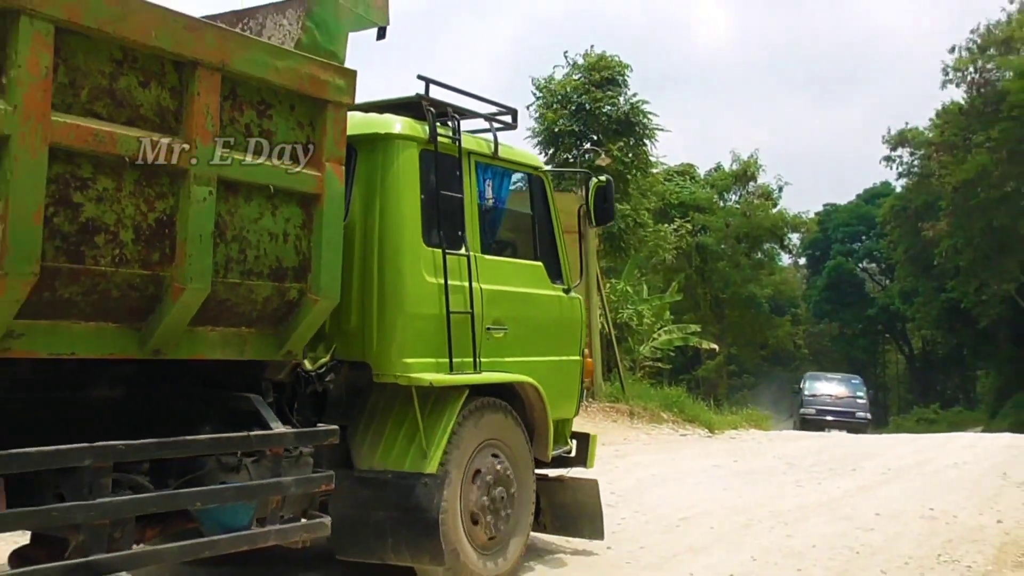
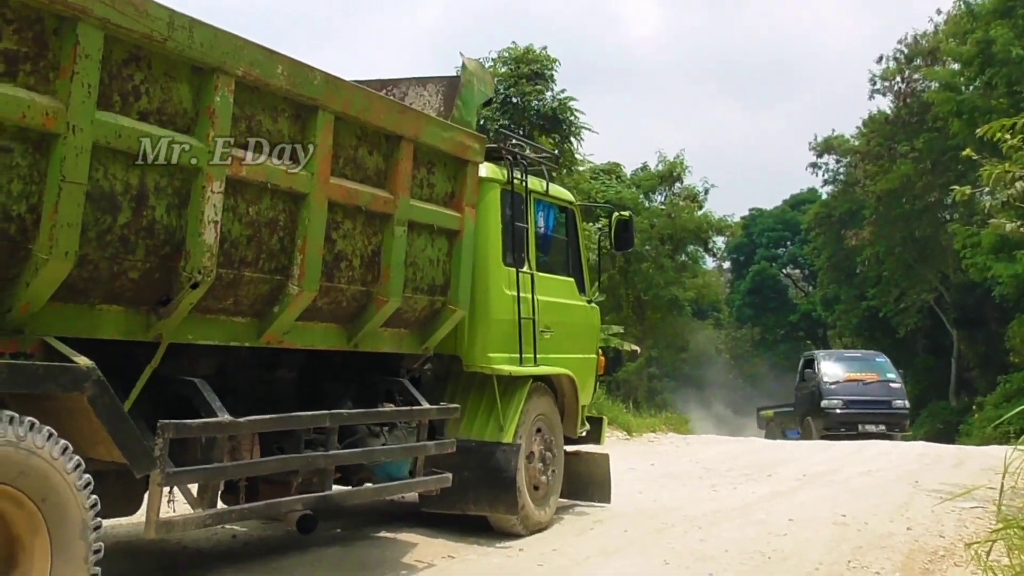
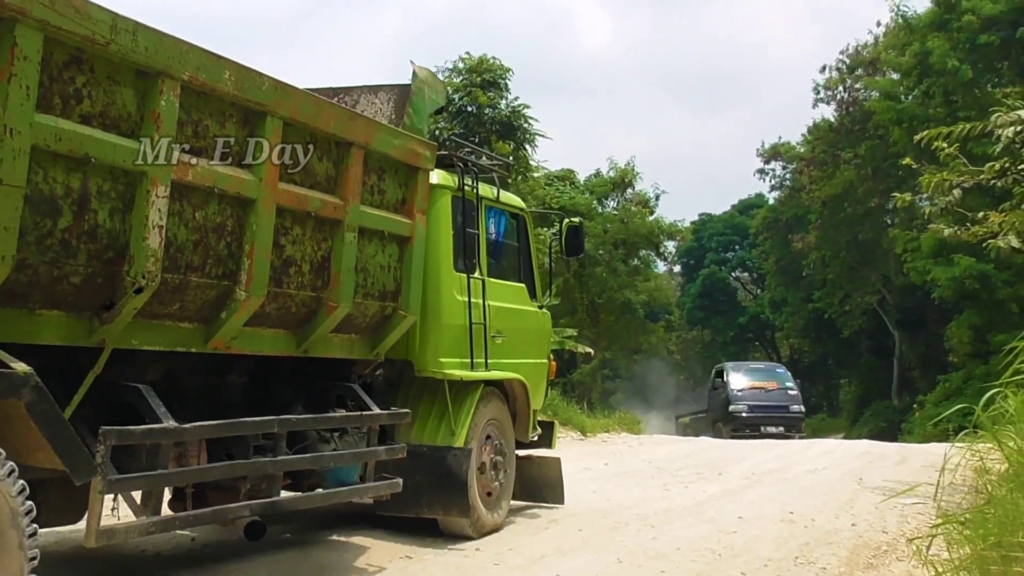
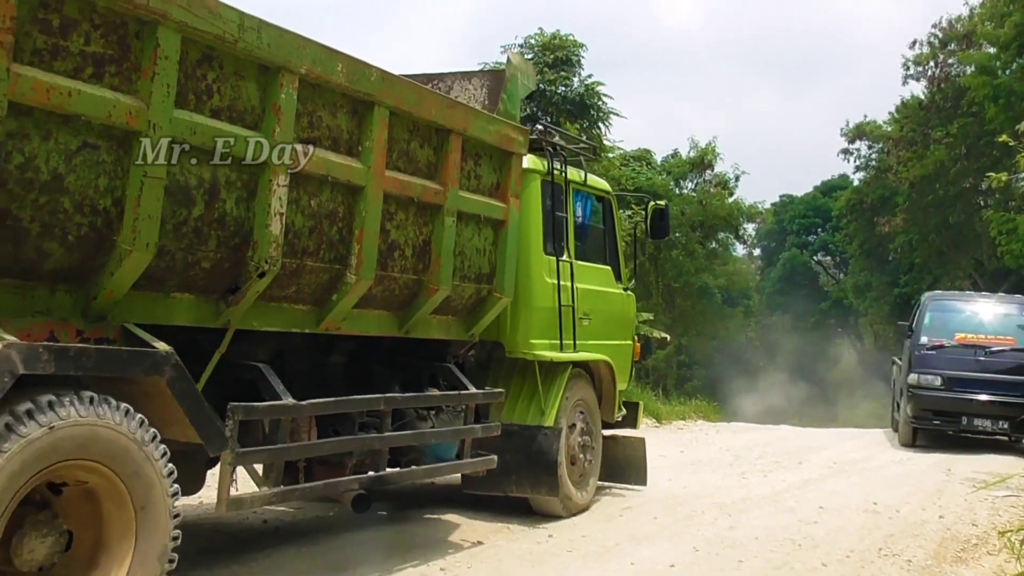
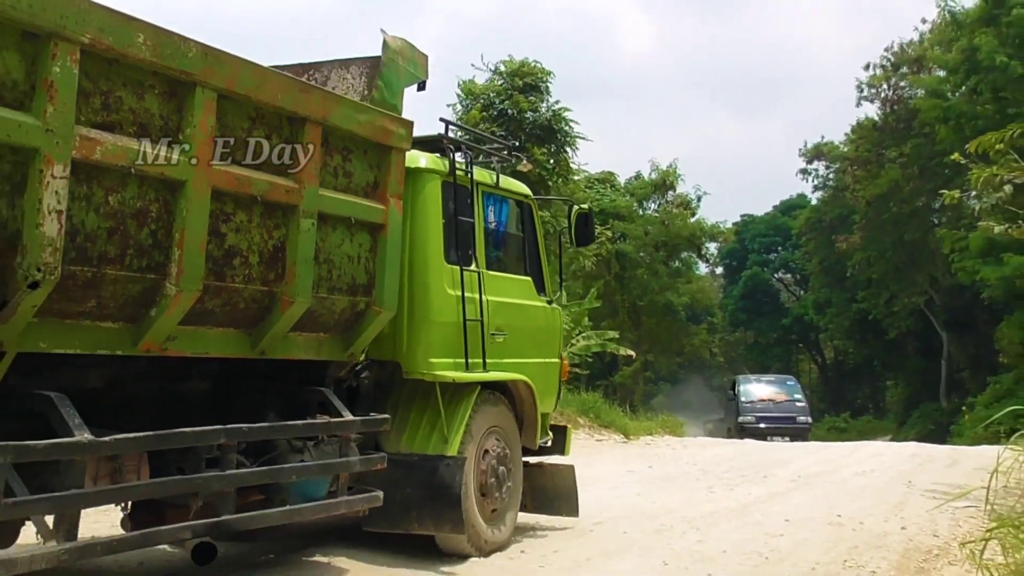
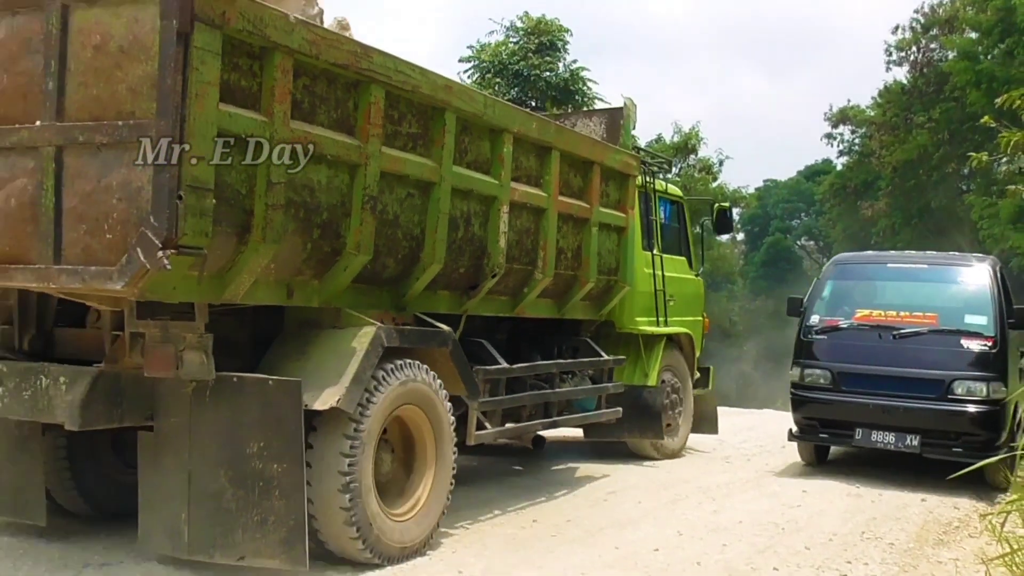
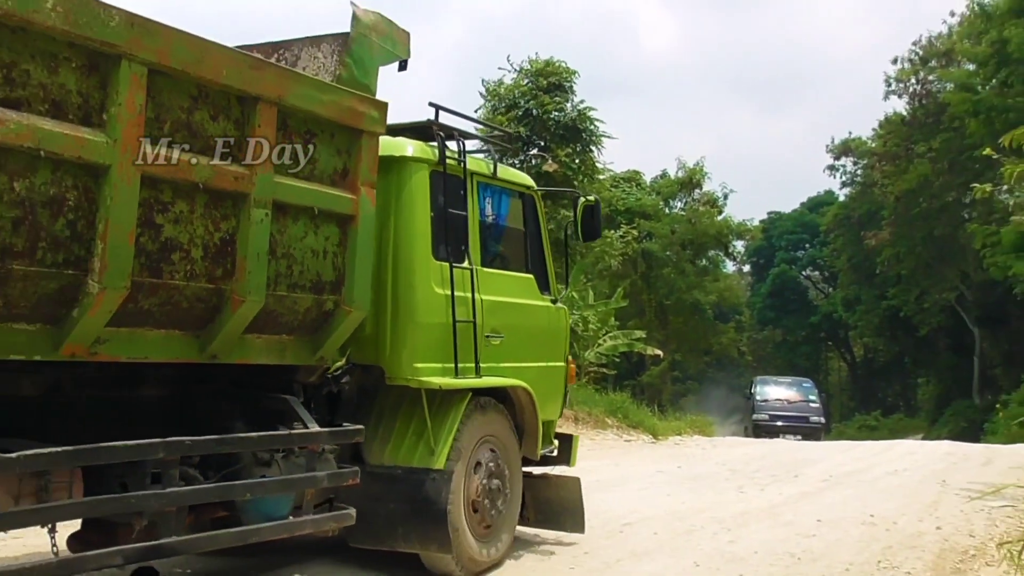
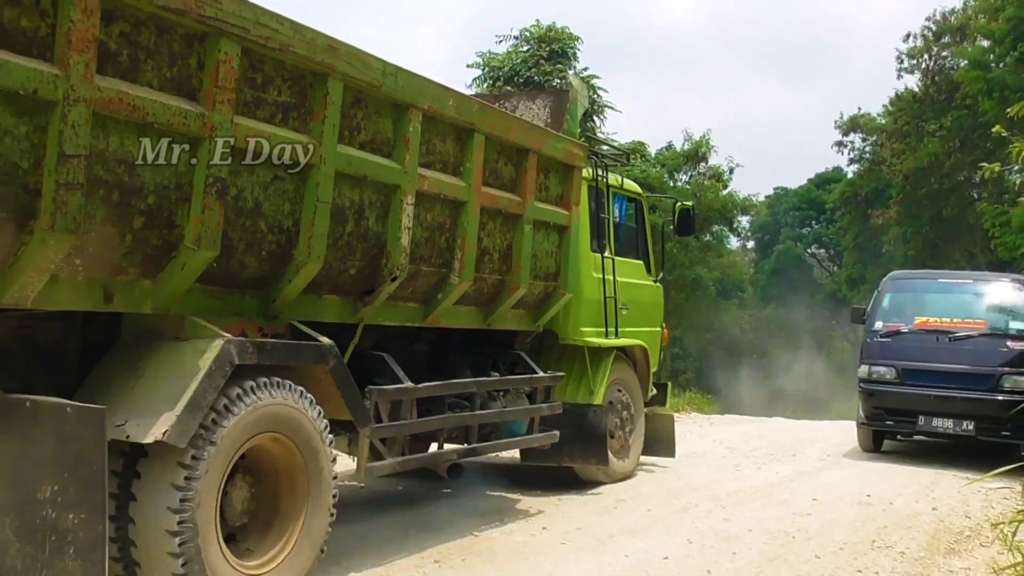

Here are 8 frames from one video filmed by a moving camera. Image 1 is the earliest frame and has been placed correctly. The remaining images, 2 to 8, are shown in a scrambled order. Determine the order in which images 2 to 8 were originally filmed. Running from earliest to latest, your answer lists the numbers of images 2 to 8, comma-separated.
7, 5, 3, 2, 4, 8, 6
